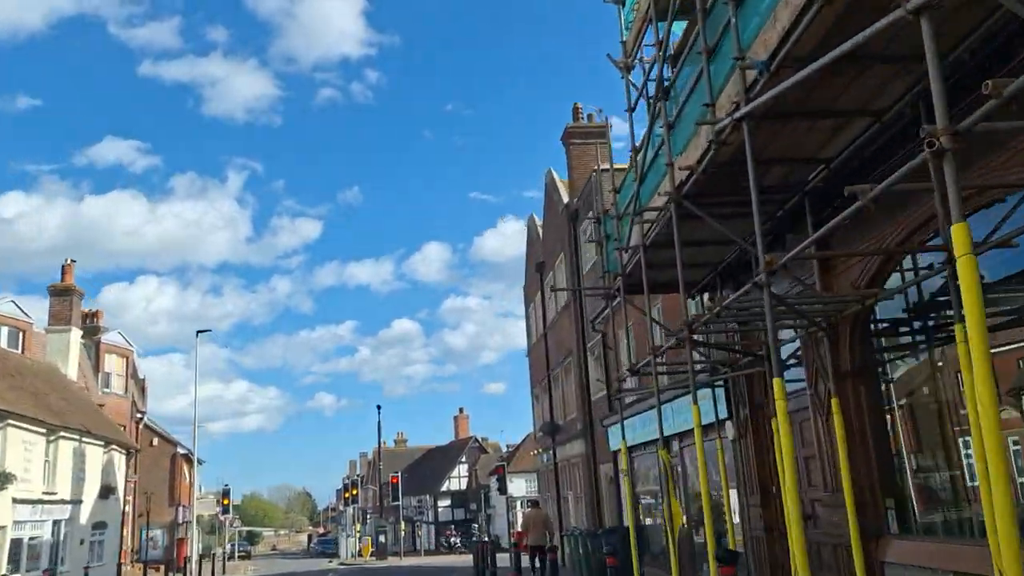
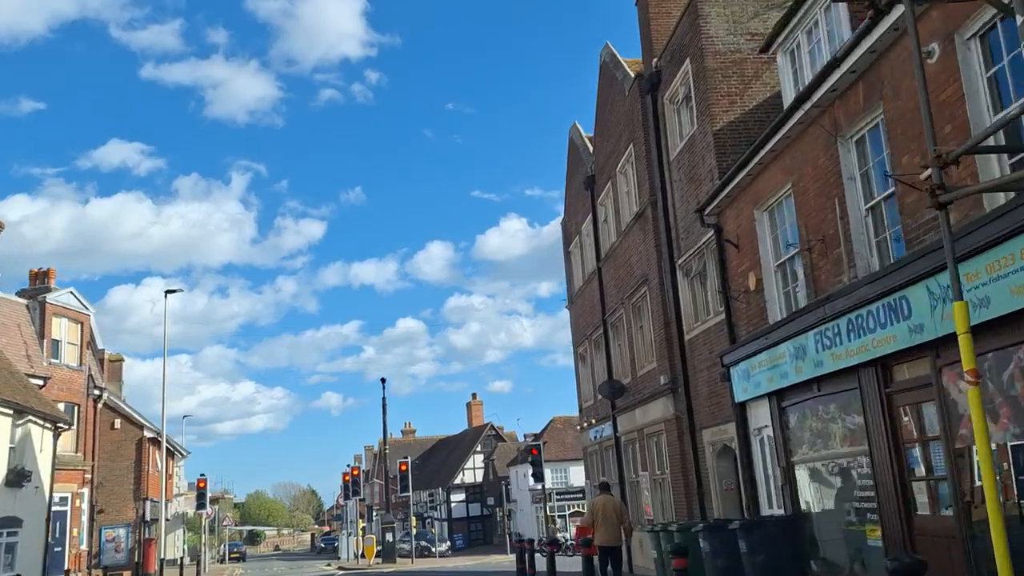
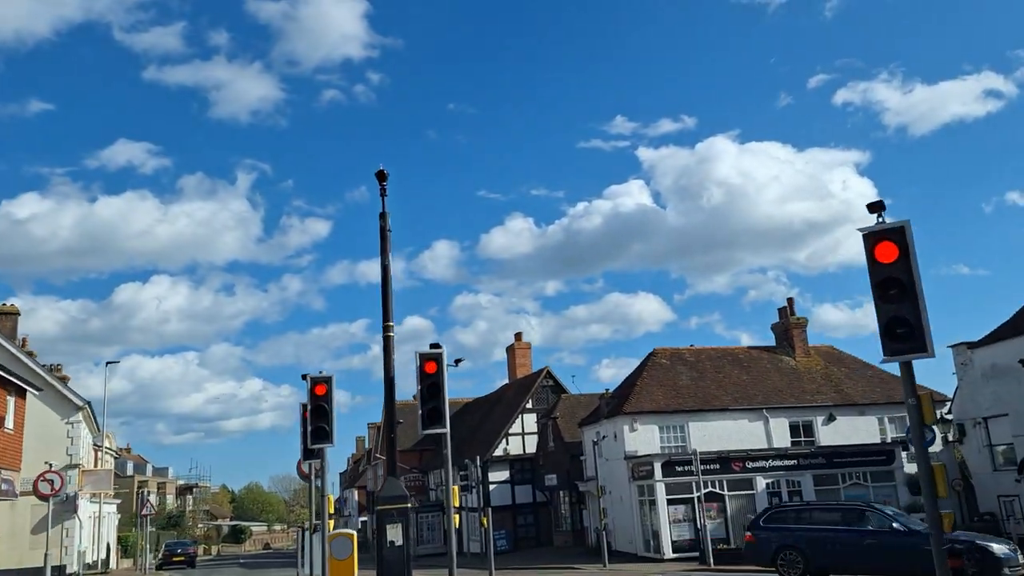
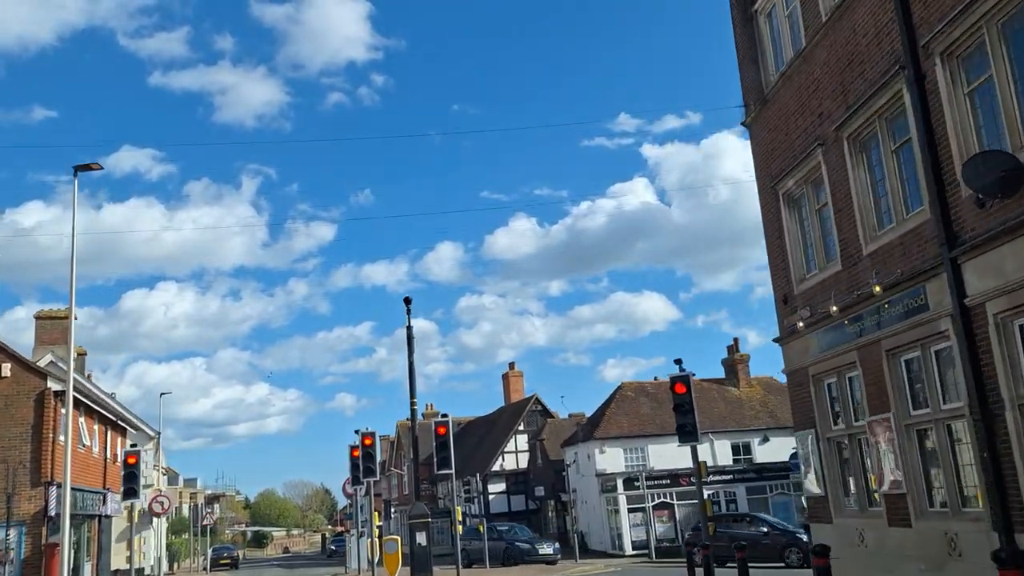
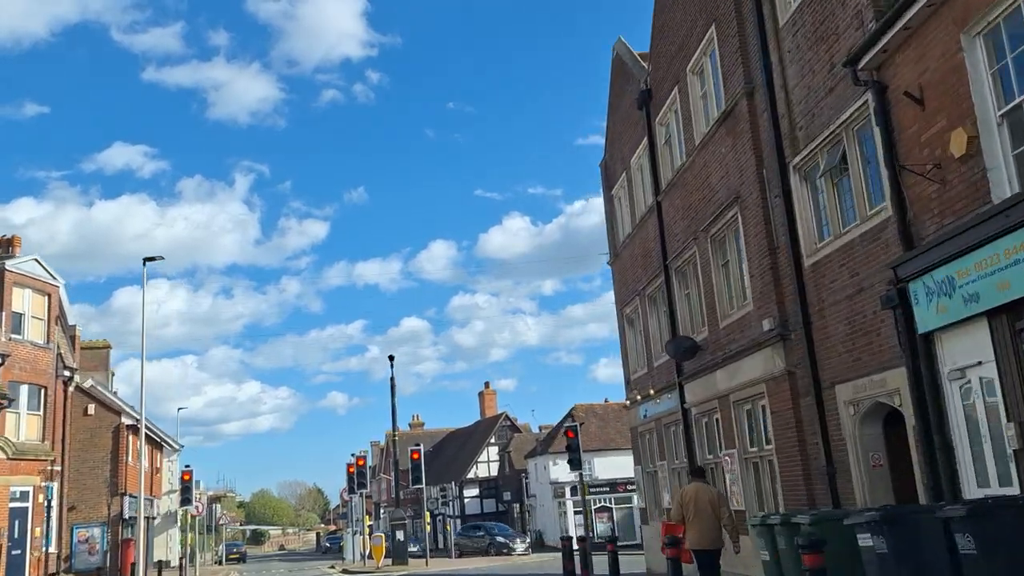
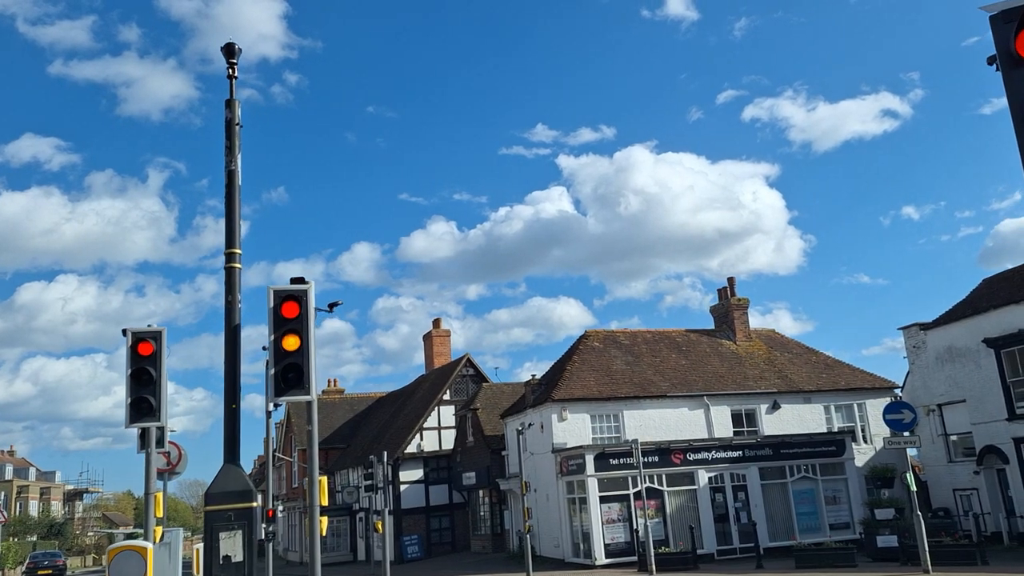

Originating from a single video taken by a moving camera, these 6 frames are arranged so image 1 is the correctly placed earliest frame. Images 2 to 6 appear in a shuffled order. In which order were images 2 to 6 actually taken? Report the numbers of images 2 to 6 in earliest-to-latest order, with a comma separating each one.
2, 5, 4, 3, 6
